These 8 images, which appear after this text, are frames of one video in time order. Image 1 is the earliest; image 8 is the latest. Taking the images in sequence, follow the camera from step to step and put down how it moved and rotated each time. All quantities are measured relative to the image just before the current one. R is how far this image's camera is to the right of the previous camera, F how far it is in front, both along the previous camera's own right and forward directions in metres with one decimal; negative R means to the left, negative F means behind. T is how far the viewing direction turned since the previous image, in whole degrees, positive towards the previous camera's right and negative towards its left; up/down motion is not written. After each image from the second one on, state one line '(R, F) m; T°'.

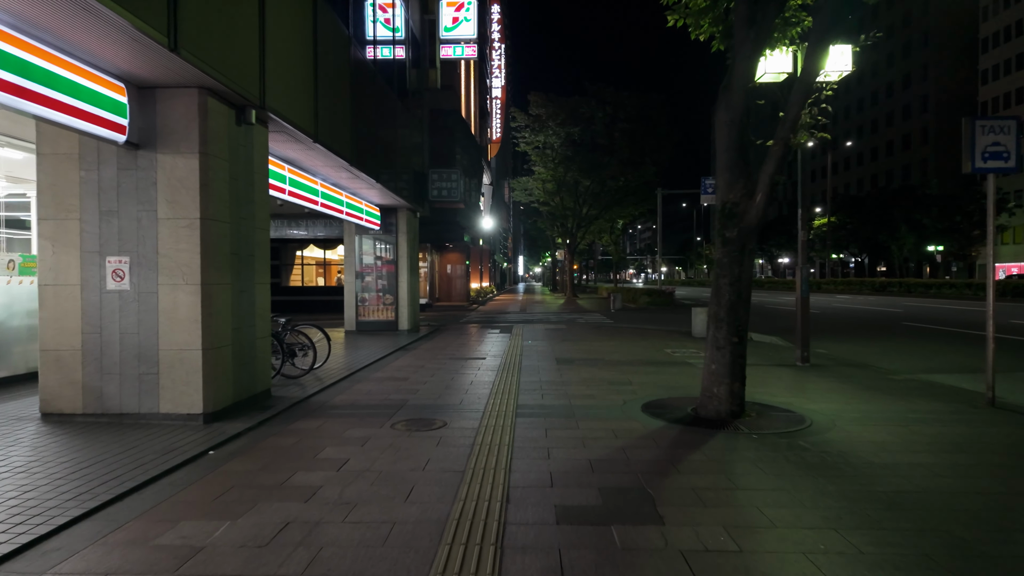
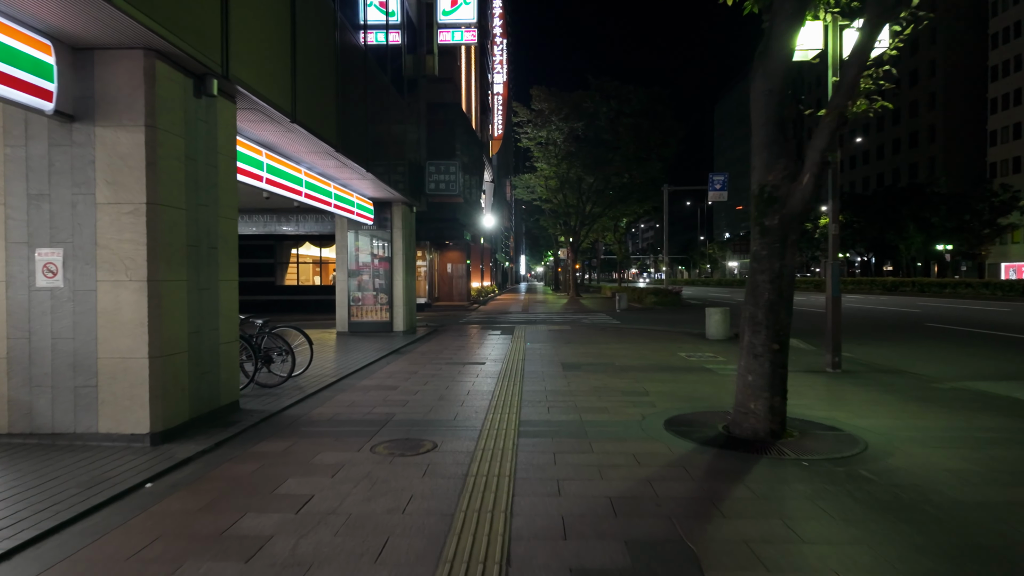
(0.0, +1.0) m; 0°
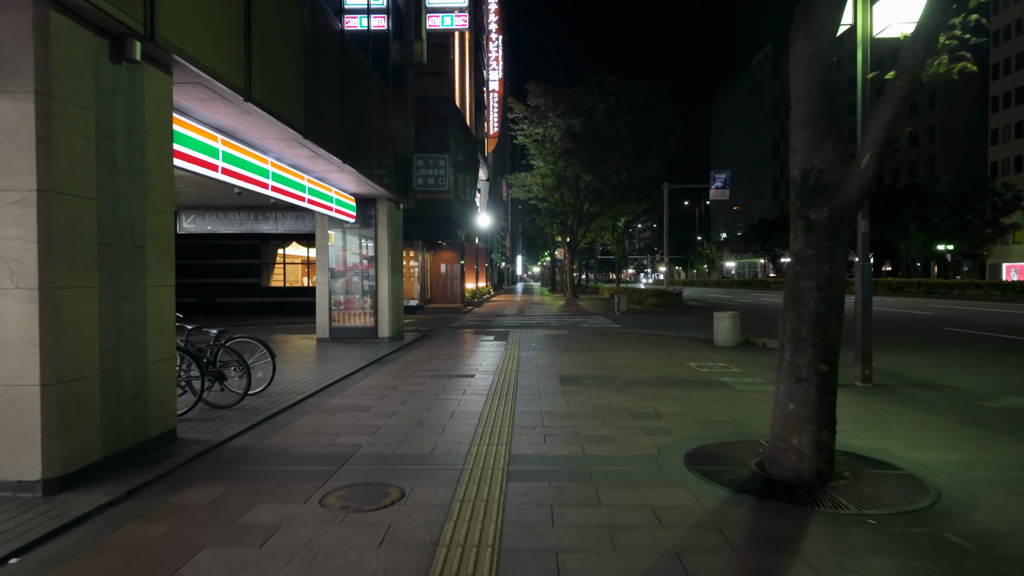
(+0.1, +1.2) m; 0°
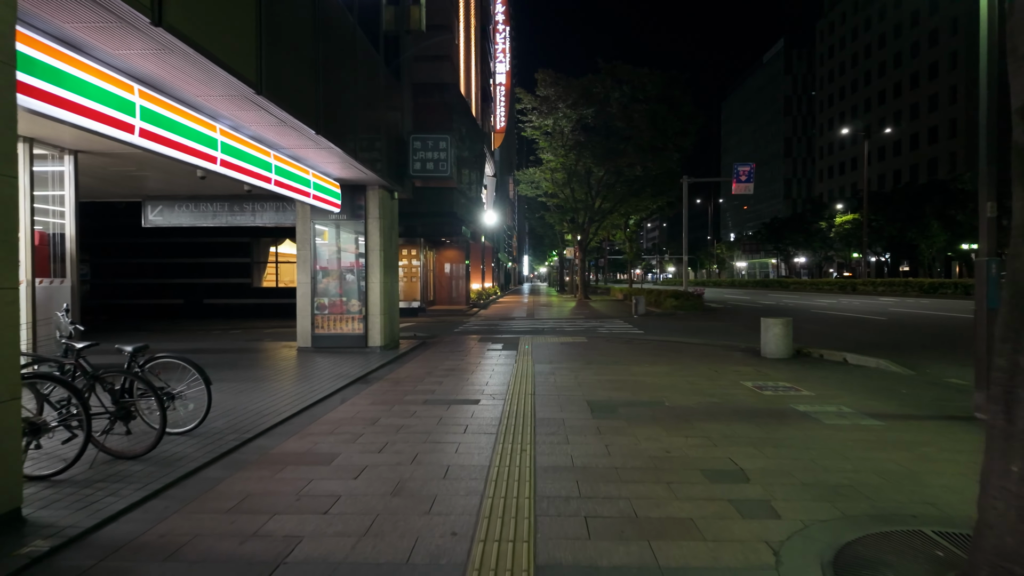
(-0.1, +2.2) m; -1°
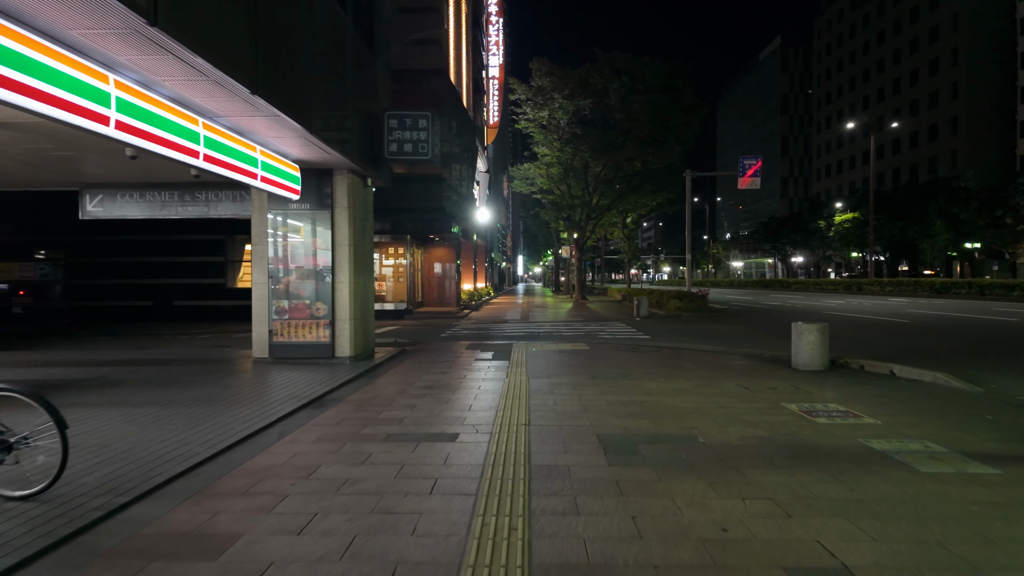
(+0.1, +1.8) m; +1°
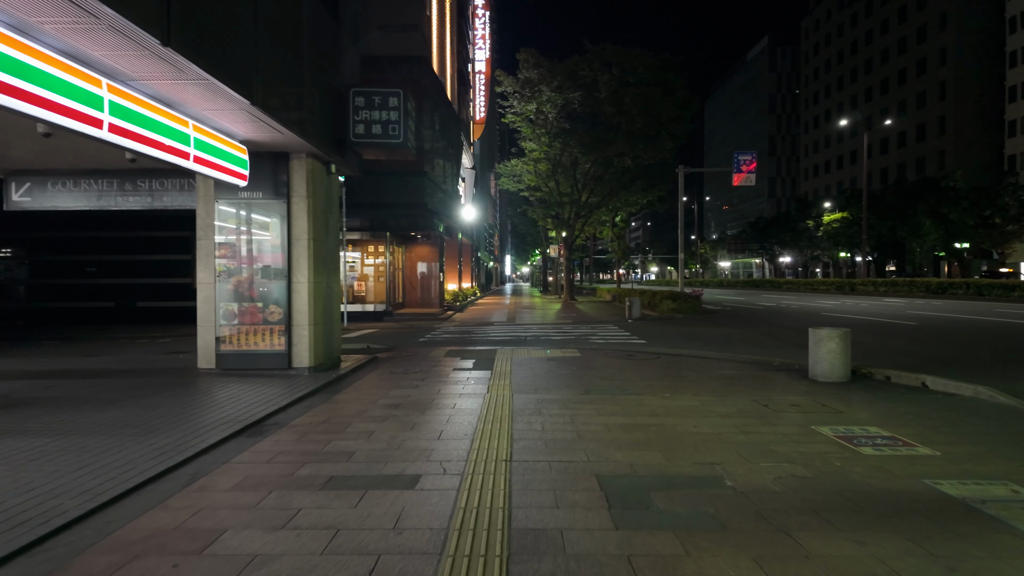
(+0.1, +1.3) m; +1°
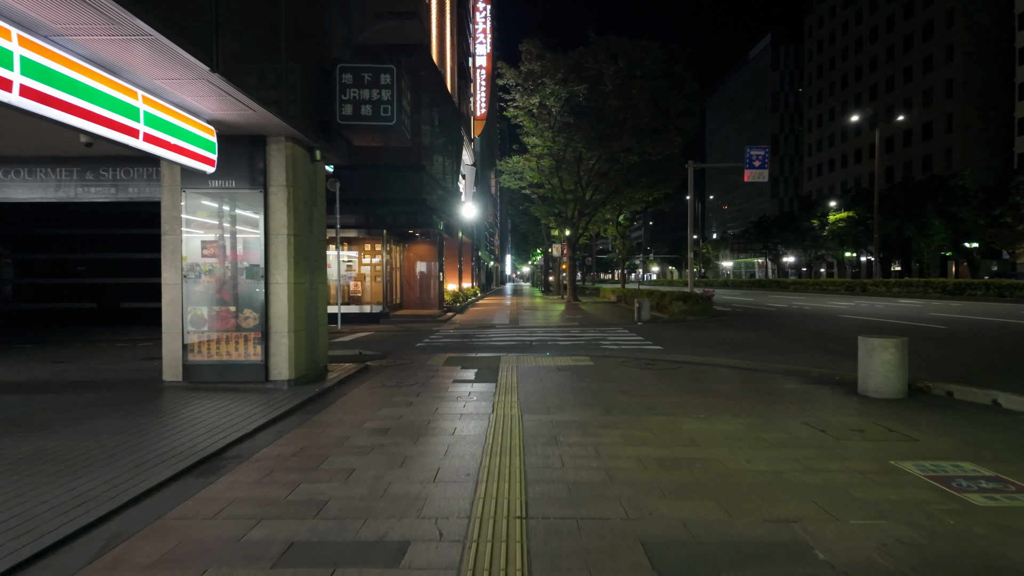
(-0.1, +1.2) m; 0°
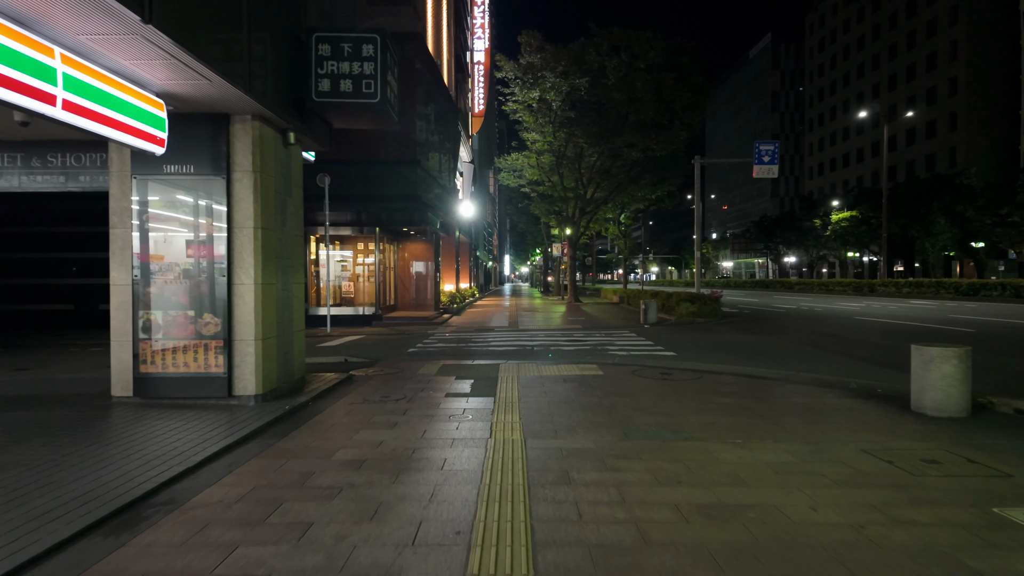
(0.0, +1.2) m; 0°
